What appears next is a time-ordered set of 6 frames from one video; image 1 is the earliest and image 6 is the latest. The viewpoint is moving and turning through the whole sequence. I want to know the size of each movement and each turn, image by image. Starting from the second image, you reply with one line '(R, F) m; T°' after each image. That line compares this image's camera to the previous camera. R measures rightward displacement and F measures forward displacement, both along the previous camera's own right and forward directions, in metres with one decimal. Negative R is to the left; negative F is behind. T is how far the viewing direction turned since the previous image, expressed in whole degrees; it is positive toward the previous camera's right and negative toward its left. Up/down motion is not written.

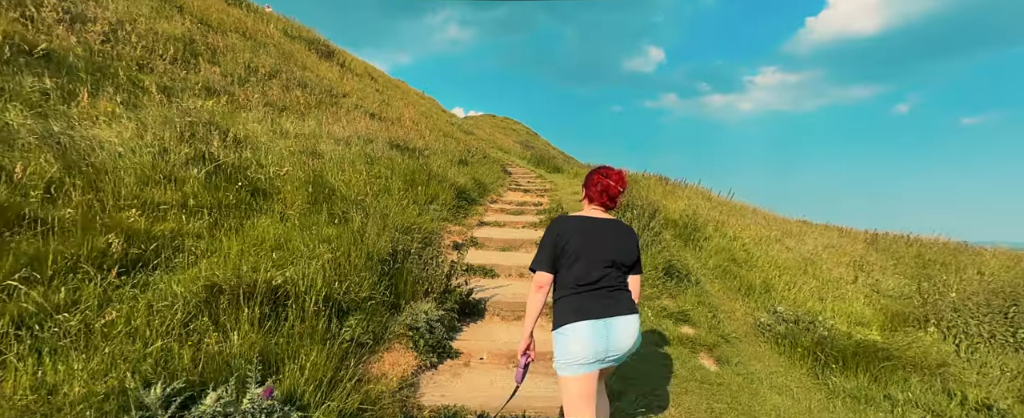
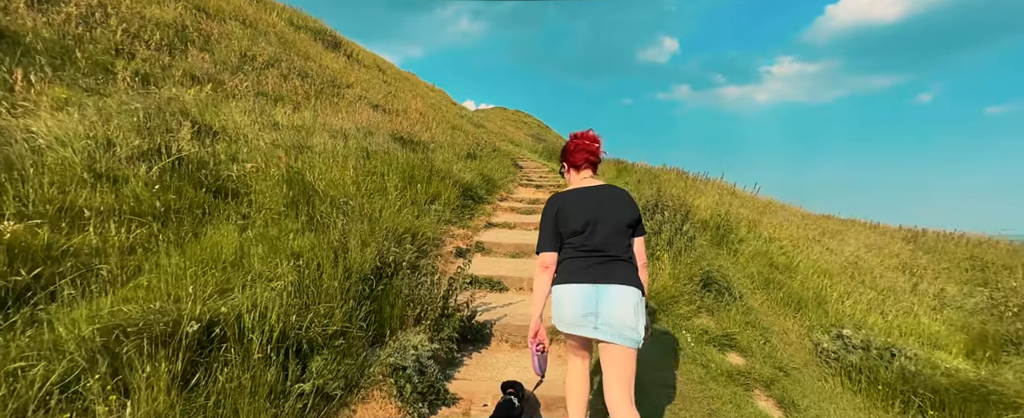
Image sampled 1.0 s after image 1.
(0.0, +0.2) m; -2°
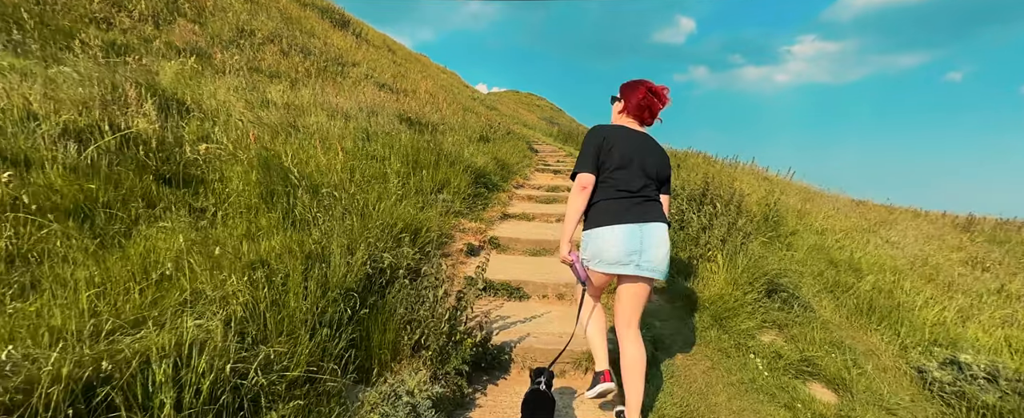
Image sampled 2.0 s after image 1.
(0.0, +0.2) m; -2°
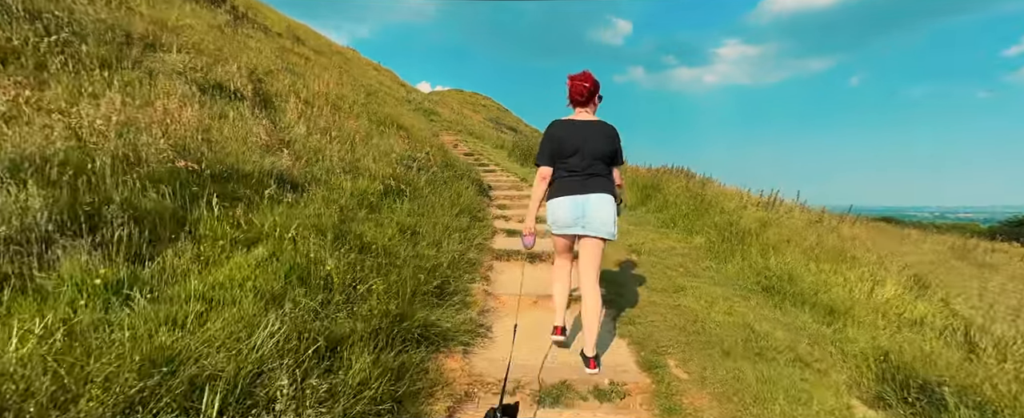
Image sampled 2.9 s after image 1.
(-0.3, -0.7) m; +7°
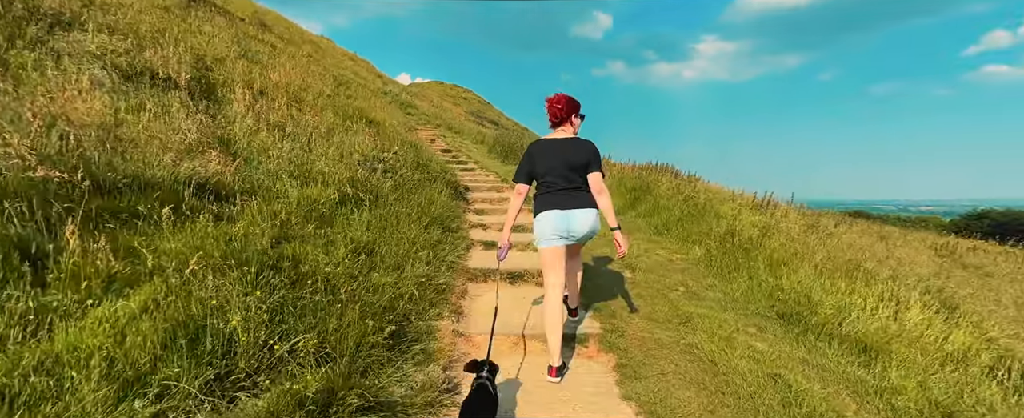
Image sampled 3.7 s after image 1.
(0.0, +0.8) m; +3°
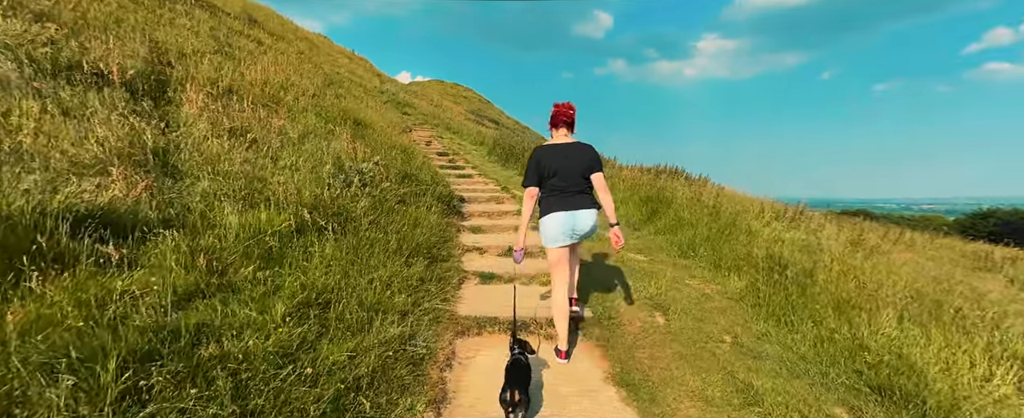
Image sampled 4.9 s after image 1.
(0.0, +1.1) m; 0°
